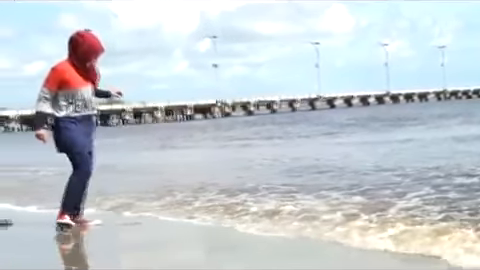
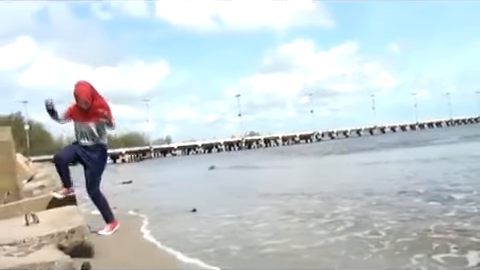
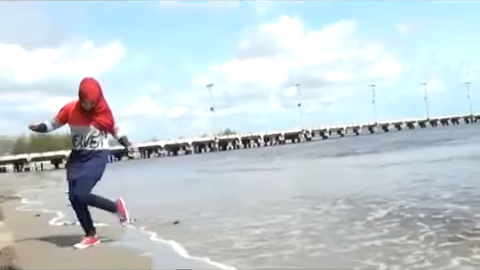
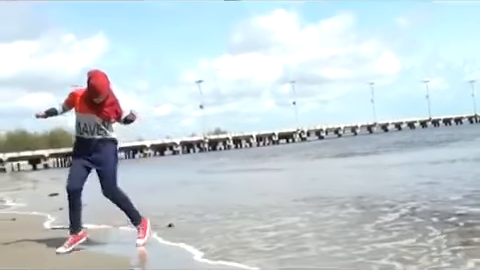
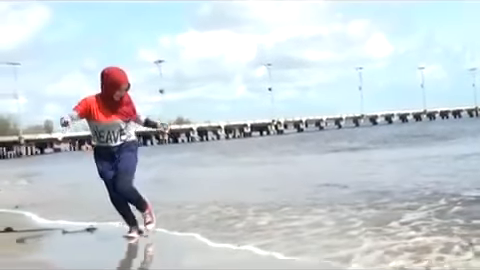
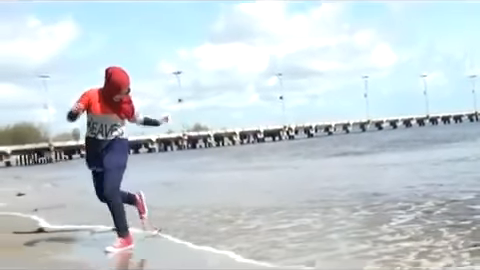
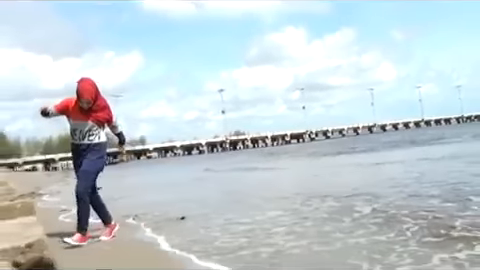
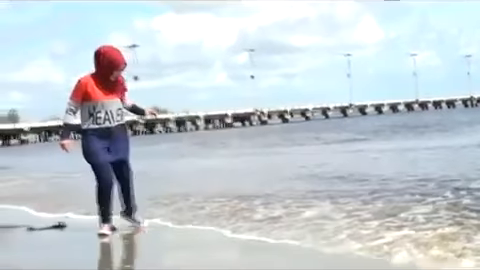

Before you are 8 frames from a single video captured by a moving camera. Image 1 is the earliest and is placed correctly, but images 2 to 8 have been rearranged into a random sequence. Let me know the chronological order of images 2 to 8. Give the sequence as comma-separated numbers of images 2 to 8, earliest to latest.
8, 5, 6, 4, 3, 7, 2
